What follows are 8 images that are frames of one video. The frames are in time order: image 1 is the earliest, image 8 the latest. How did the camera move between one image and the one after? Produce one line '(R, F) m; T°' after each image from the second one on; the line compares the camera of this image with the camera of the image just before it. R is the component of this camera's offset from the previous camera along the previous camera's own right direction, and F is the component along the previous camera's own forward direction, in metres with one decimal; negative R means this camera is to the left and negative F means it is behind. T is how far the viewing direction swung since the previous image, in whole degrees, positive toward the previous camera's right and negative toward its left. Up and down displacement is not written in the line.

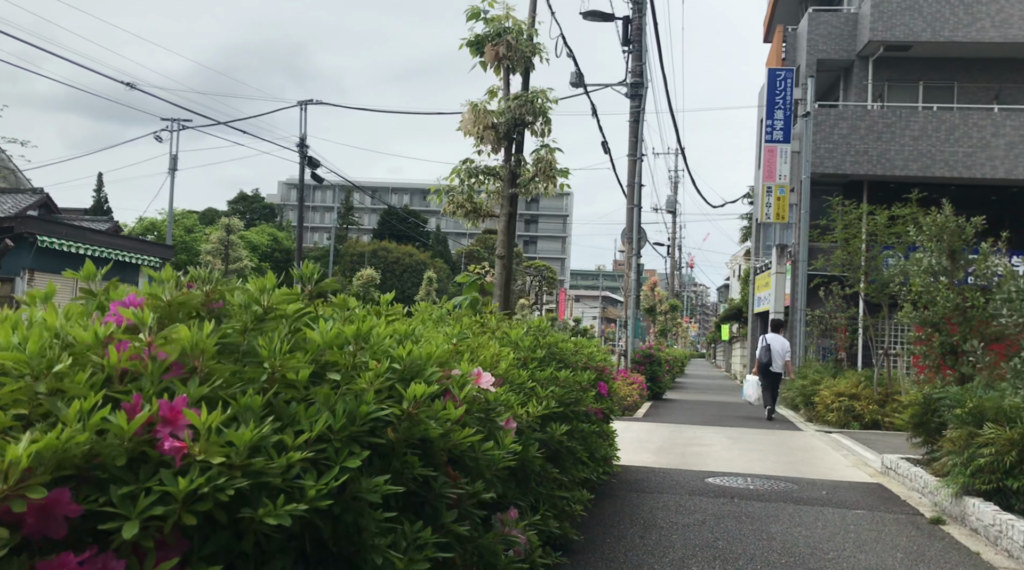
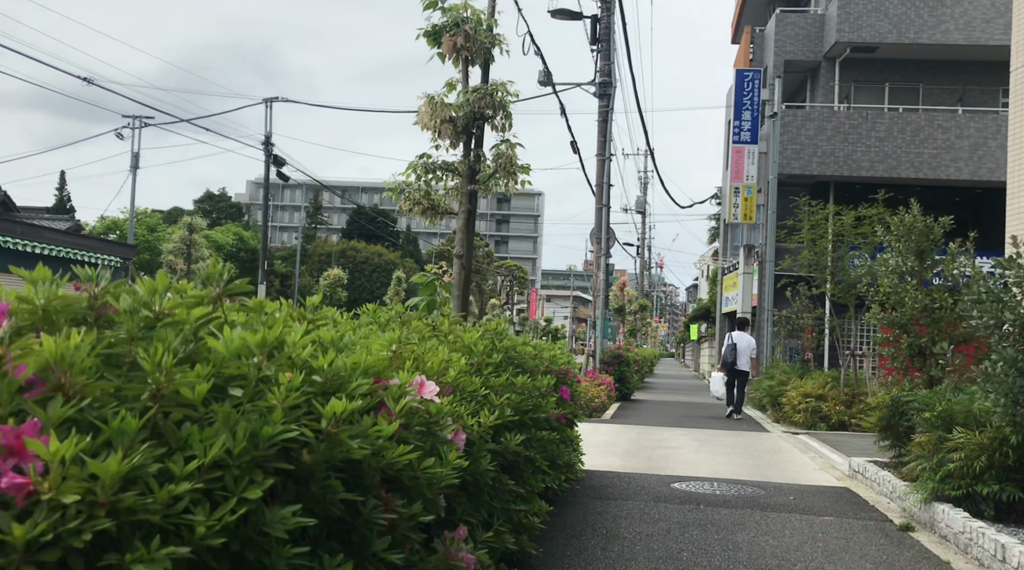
(+0.1, +0.2) m; +2°
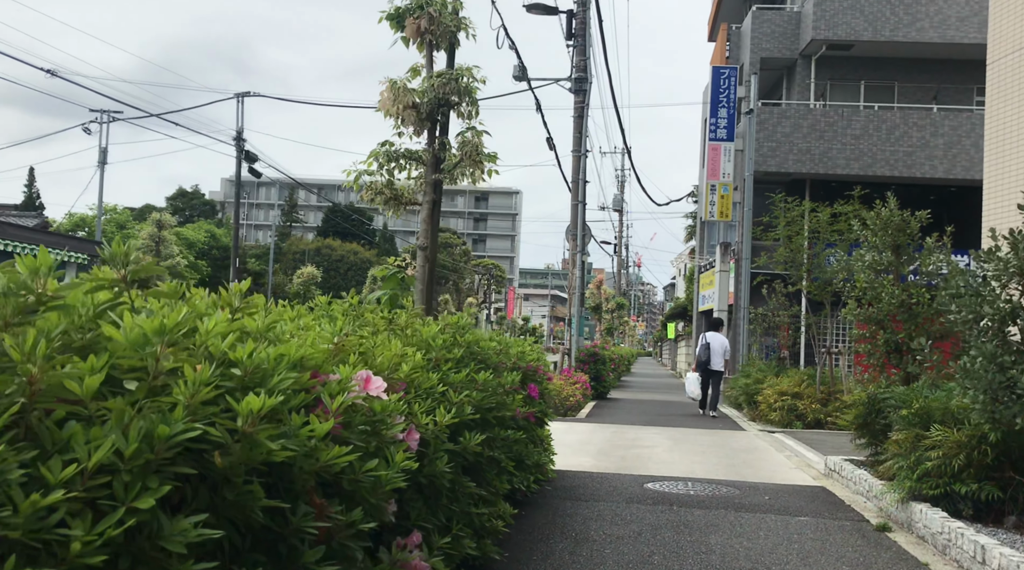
(+0.1, +0.2) m; +1°
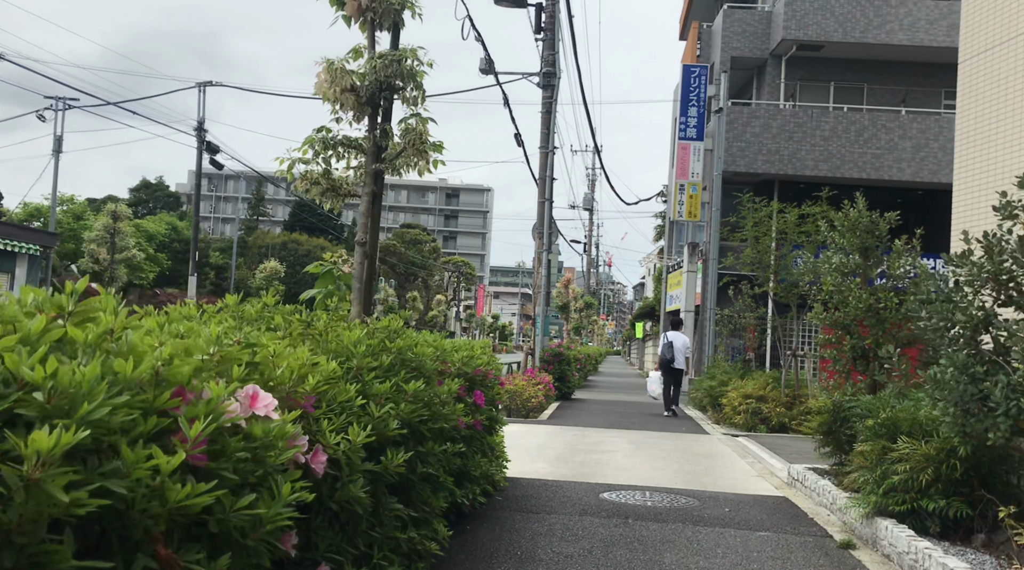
(+0.2, +0.4) m; +2°
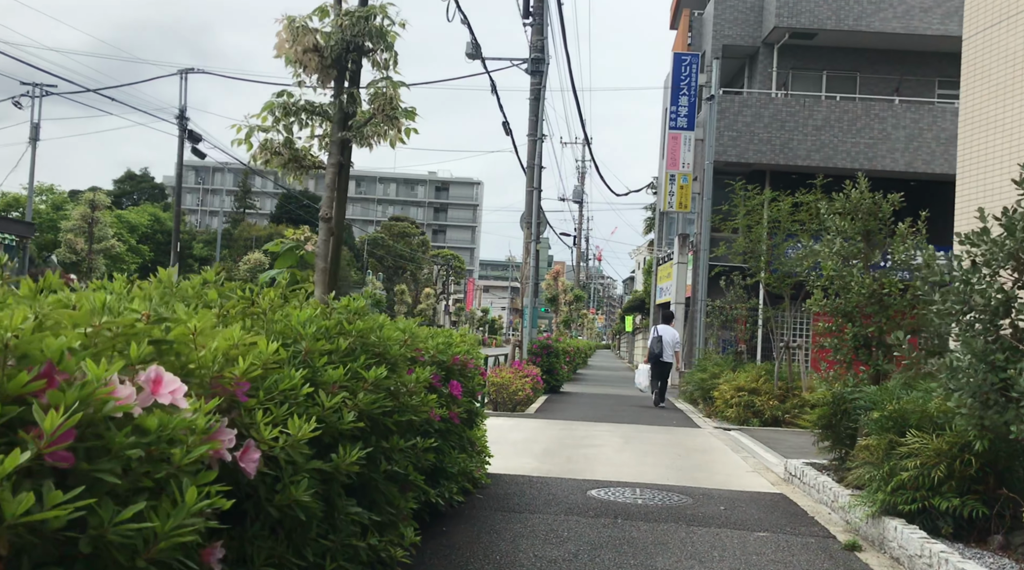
(+0.1, +0.5) m; +1°
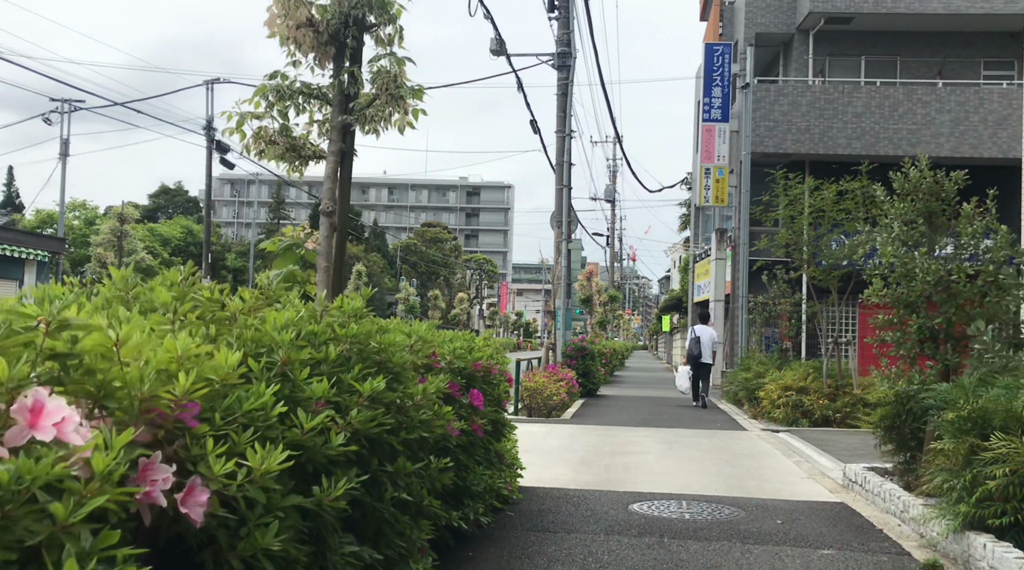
(0.0, +0.6) m; -2°
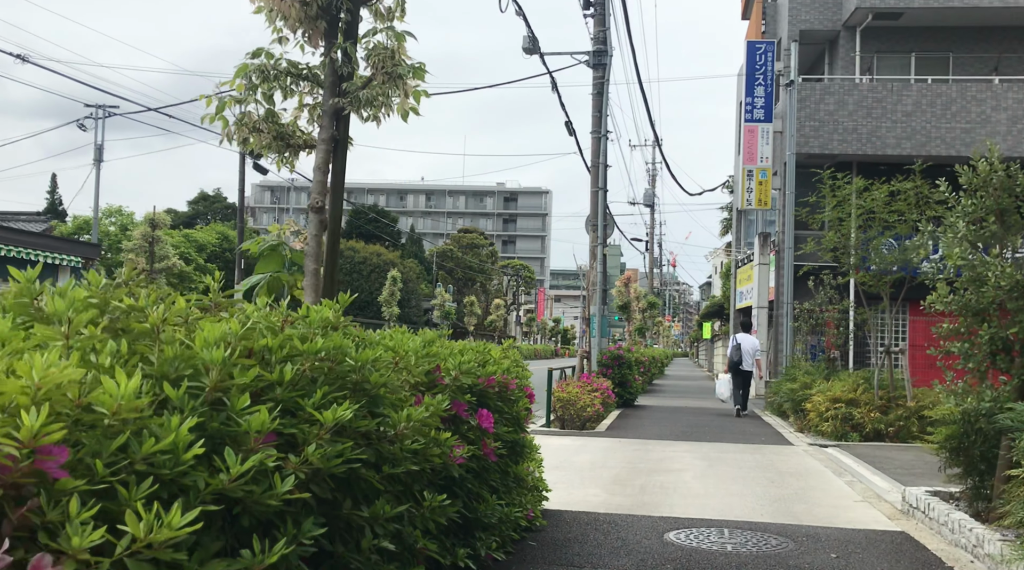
(+0.1, +0.6) m; -2°
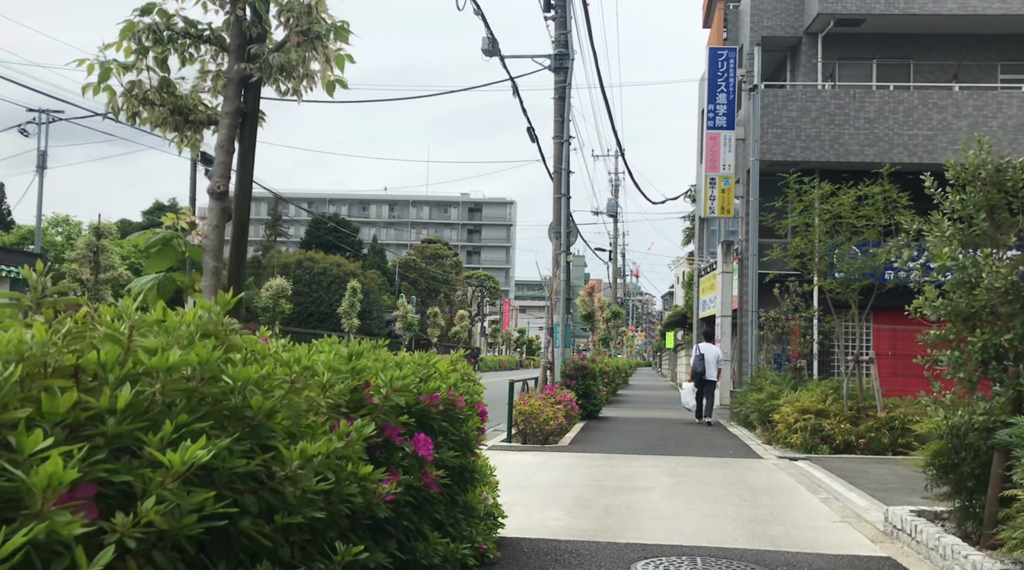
(+0.1, +0.6) m; +2°
